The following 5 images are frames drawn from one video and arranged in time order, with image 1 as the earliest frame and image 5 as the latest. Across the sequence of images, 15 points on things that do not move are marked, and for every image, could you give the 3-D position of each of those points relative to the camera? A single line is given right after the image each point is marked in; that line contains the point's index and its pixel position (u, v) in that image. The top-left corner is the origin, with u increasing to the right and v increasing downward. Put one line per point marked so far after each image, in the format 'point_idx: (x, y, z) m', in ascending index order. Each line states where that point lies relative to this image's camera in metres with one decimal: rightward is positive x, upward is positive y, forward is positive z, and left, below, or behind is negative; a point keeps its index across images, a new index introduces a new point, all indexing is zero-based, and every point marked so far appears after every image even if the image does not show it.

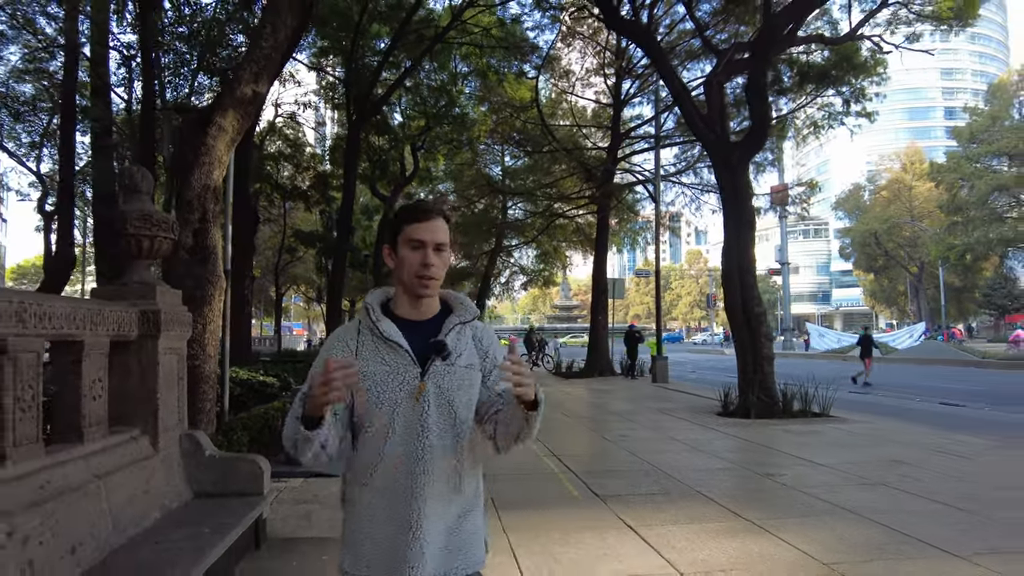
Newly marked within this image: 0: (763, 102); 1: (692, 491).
0: (+4.1, +3.1, +11.3) m
1: (+1.5, -1.7, +5.8) m
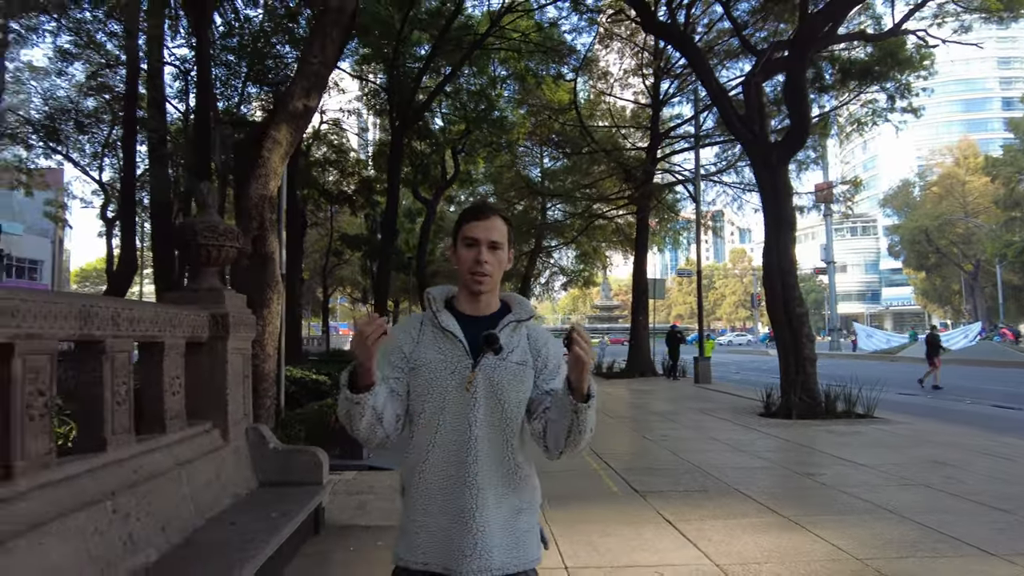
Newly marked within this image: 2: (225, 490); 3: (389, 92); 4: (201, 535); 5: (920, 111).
0: (+4.8, +3.1, +11.3) m
1: (+1.9, -1.7, +6.0) m
2: (-1.6, -1.1, +3.9) m
3: (-3.2, +5.2, +18.0) m
4: (-1.5, -1.2, +3.3) m
5: (+11.0, +4.8, +18.5) m
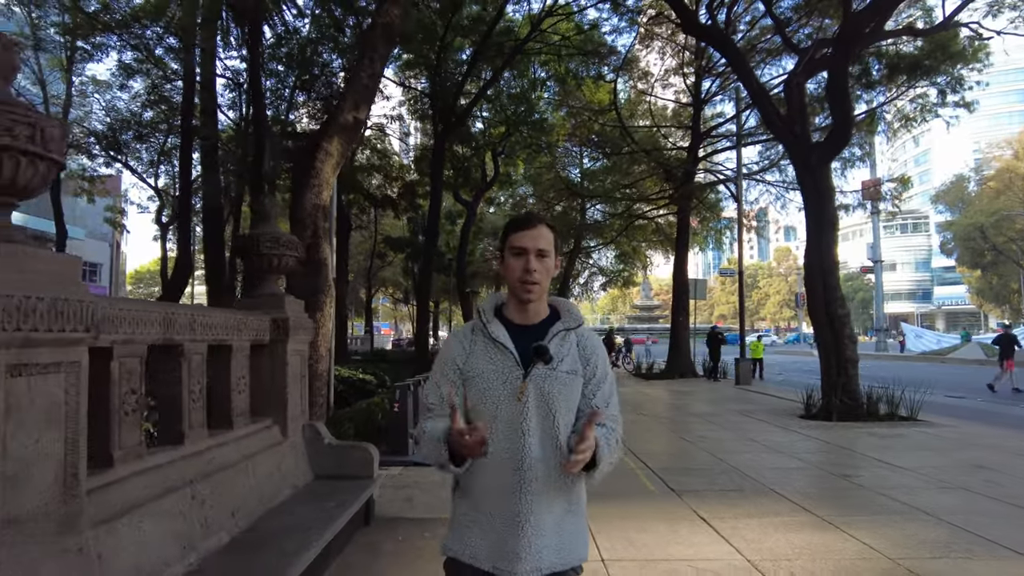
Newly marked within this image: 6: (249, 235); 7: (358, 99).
0: (+5.4, +3.1, +11.2) m
1: (+2.3, -1.8, +6.1) m
2: (-1.4, -1.2, +4.2) m
3: (-2.1, +5.1, +18.4) m
4: (-1.3, -1.2, +3.6) m
5: (+12.1, +4.8, +18.0) m
6: (-1.7, +0.3, +4.7) m
7: (-1.6, +2.0, +7.3) m
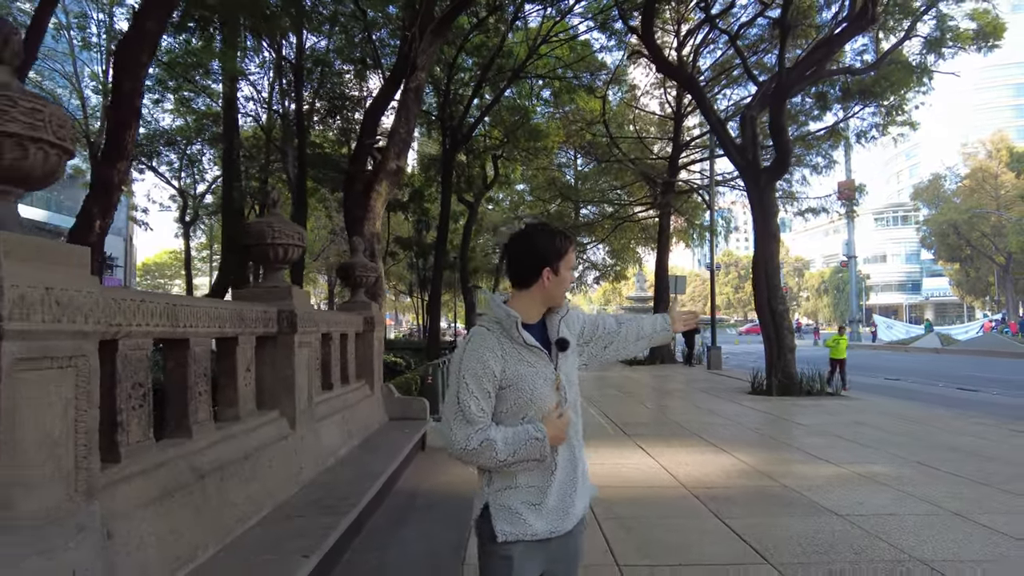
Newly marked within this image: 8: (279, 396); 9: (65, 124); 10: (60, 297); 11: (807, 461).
0: (+5.5, +3.1, +13.7) m
1: (+2.3, -1.8, +8.6) m
2: (-1.3, -1.3, +6.7) m
3: (-2.1, +5.2, +20.8) m
4: (-1.2, -1.3, +6.0) m
5: (+12.1, +4.9, +20.5) m
6: (-1.7, +0.3, +7.1) m
7: (-1.6, +2.0, +9.8) m
8: (-1.5, -0.7, +4.4) m
9: (-1.4, +0.5, +2.2) m
10: (-1.4, 0.0, +2.1) m
11: (+2.9, -1.7, +6.7) m
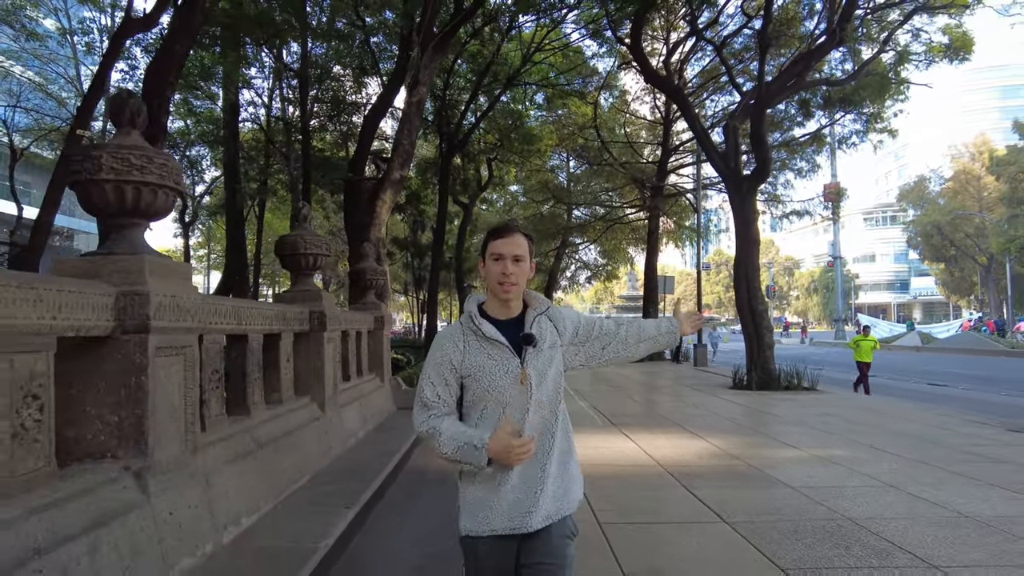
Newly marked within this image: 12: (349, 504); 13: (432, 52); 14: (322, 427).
0: (+5.4, +3.0, +14.5) m
1: (+2.2, -1.9, +9.3) m
2: (-1.4, -1.3, +7.4) m
3: (-2.3, +5.2, +21.5) m
4: (-1.3, -1.3, +6.8) m
5: (+11.9, +4.9, +21.4) m
6: (-1.7, +0.2, +7.9) m
7: (-1.7, +1.9, +10.5) m
8: (-1.5, -0.7, +5.1) m
9: (-1.4, +0.5, +2.9) m
10: (-1.4, -0.1, +2.9) m
11: (+2.8, -1.7, +7.4) m
12: (-0.9, -1.3, +4.0) m
13: (-1.3, +4.0, +11.6) m
14: (-1.4, -1.0, +5.0) m
